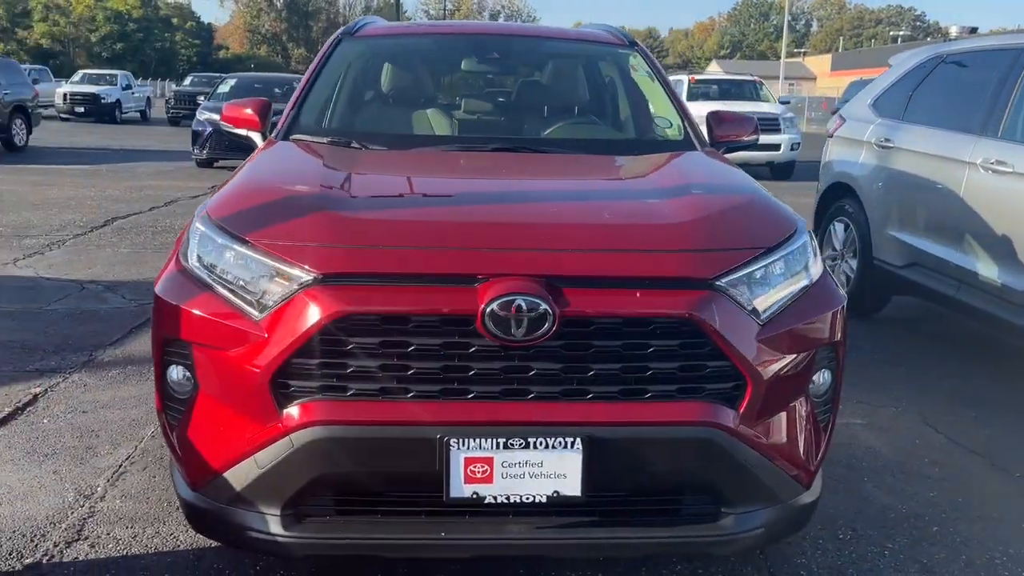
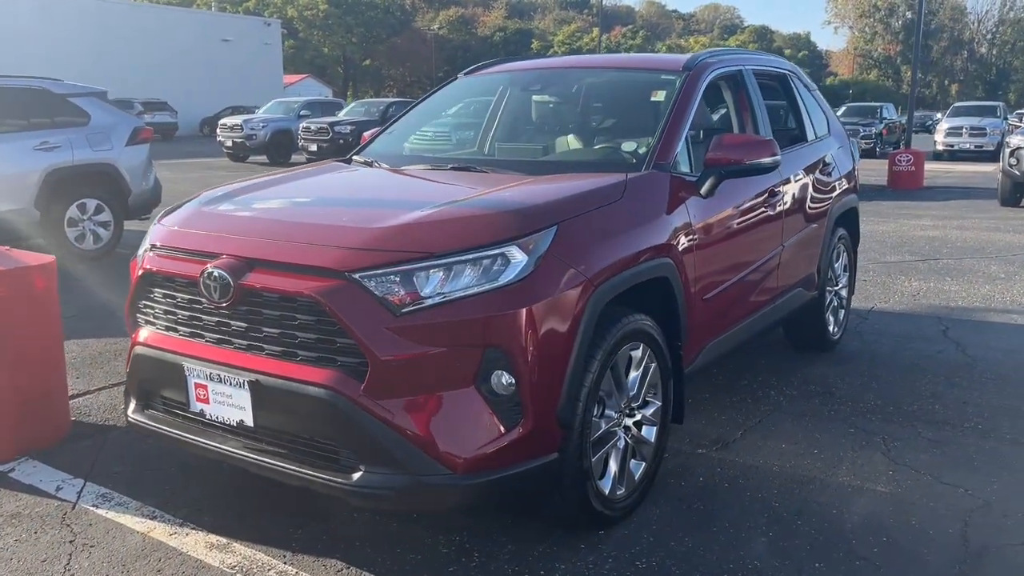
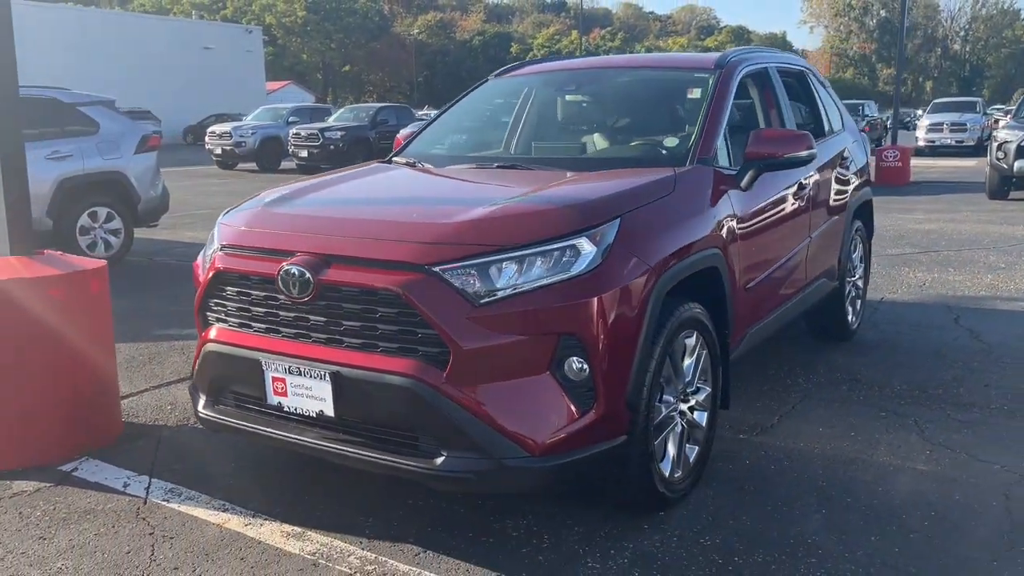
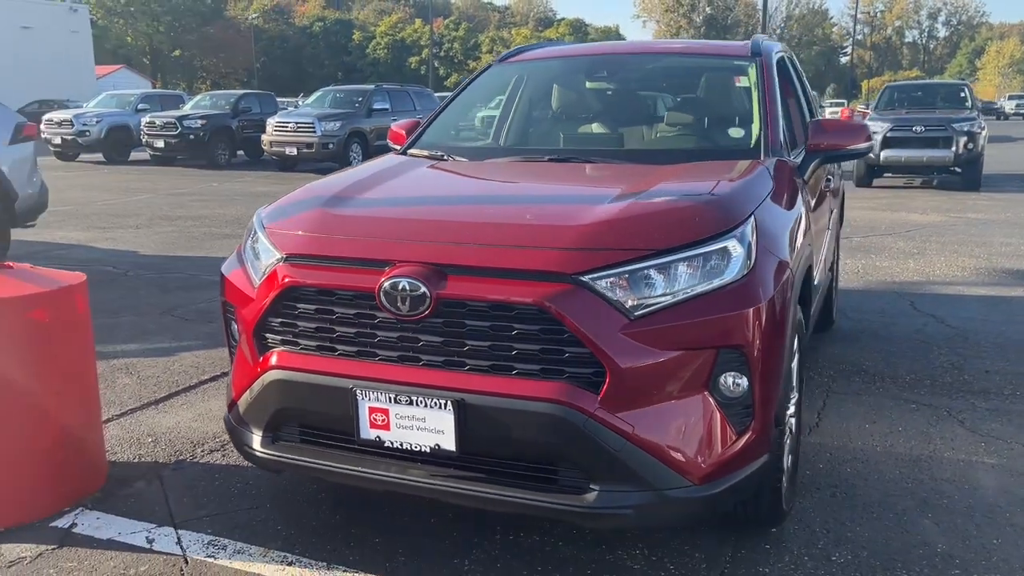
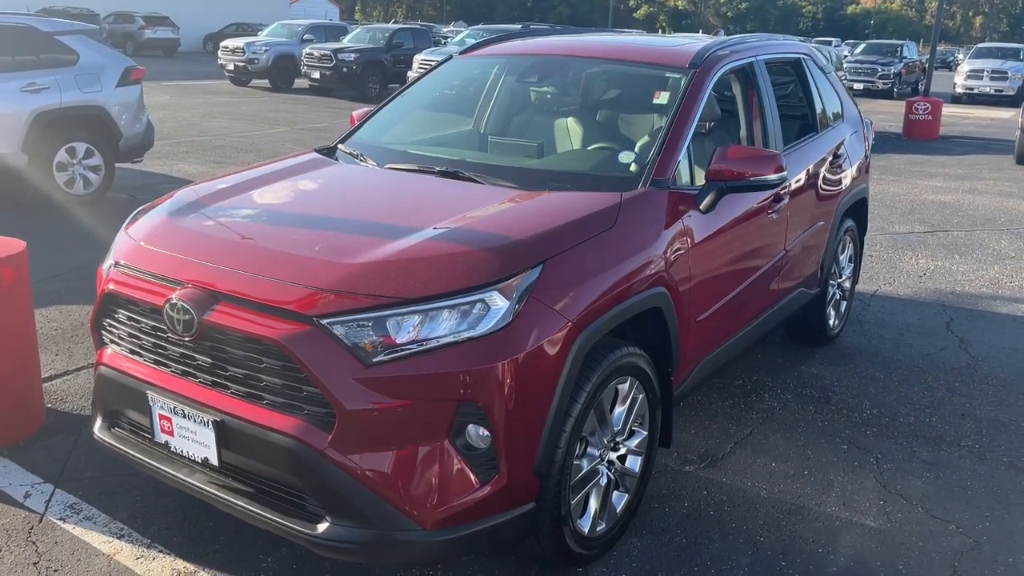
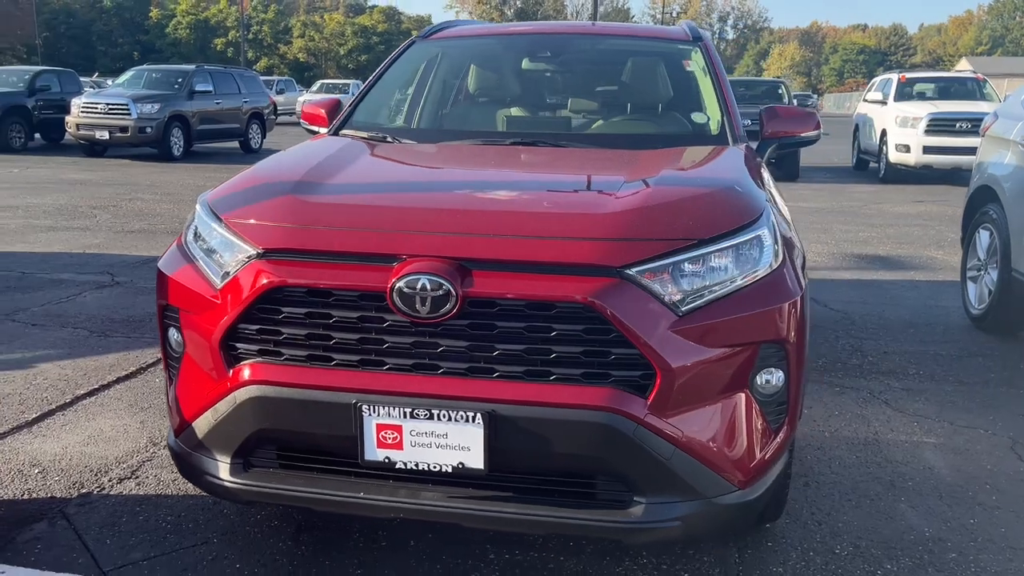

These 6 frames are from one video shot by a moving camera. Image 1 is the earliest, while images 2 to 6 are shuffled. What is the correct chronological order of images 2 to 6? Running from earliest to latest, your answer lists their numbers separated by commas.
6, 4, 3, 2, 5
